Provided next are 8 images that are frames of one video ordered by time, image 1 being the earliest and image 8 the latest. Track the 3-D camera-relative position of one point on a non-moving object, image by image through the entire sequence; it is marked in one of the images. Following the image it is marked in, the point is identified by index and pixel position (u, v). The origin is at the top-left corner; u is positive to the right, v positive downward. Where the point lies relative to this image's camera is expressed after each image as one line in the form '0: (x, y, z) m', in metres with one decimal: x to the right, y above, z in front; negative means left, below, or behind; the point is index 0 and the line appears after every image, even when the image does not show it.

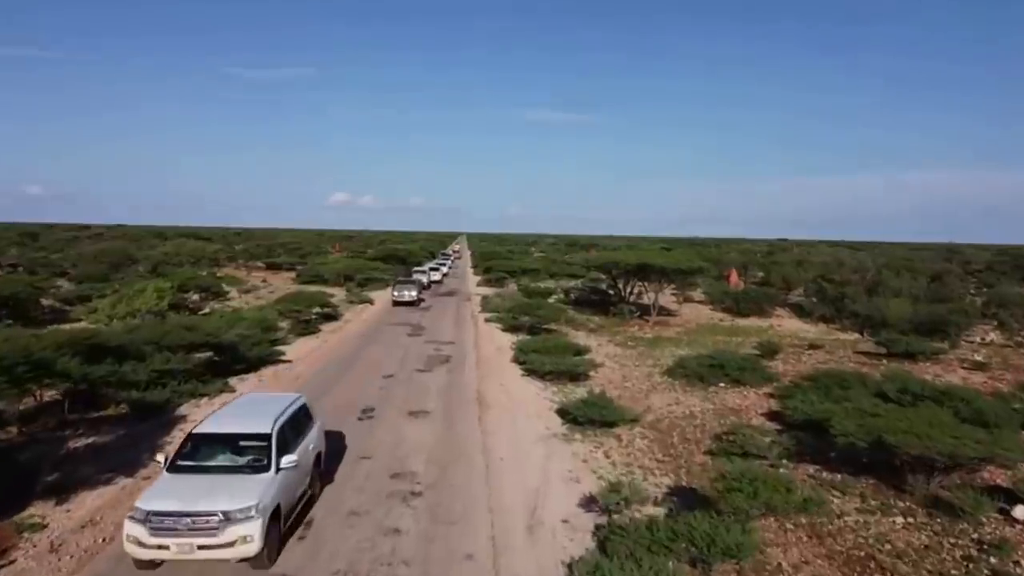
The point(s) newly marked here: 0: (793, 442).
0: (+5.8, -3.2, +16.8) m
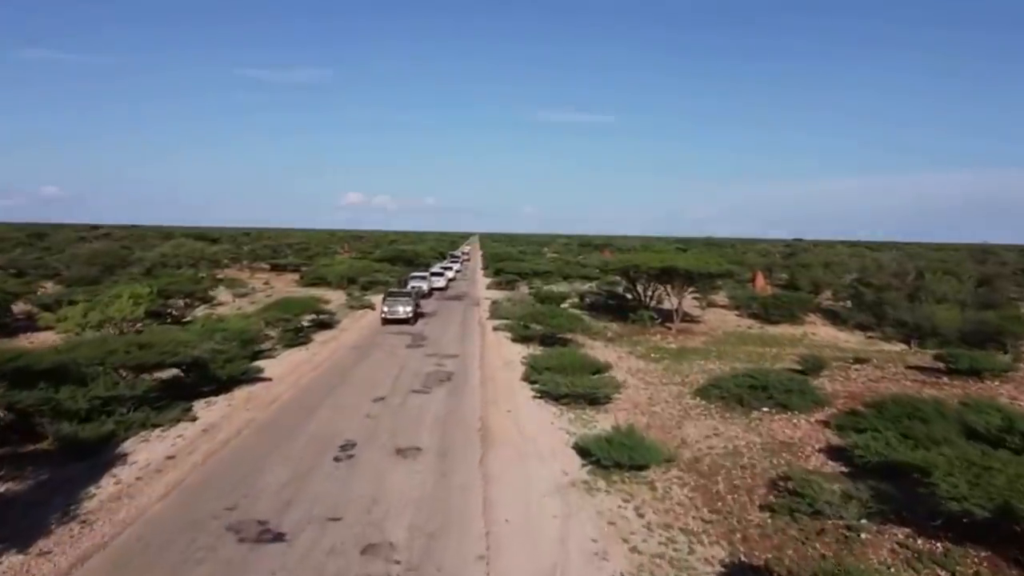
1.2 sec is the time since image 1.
0: (+6.0, -3.4, +13.4) m
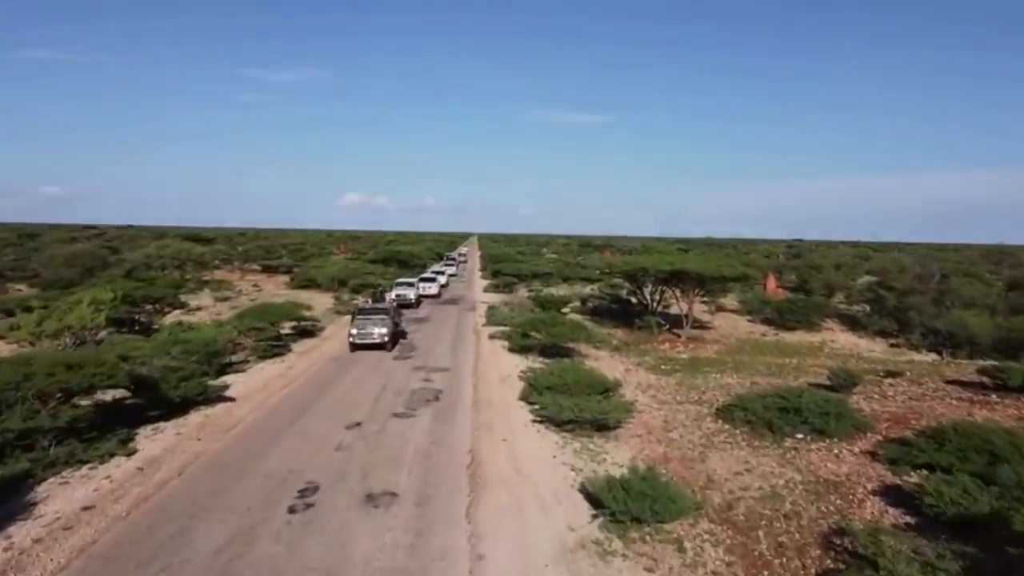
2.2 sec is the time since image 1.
0: (+5.9, -3.6, +10.7) m
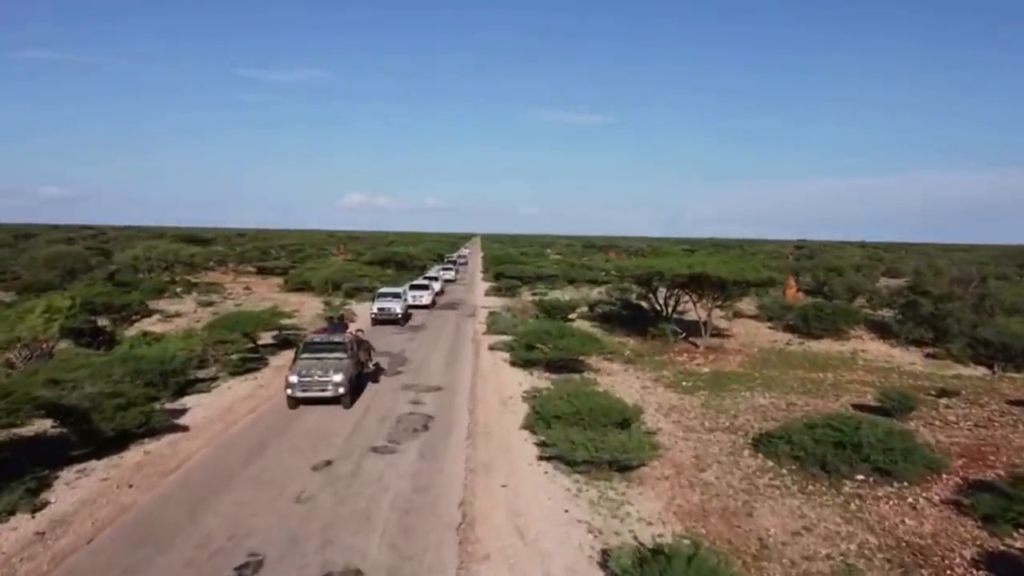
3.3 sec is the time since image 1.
0: (+5.9, -3.8, +7.6) m
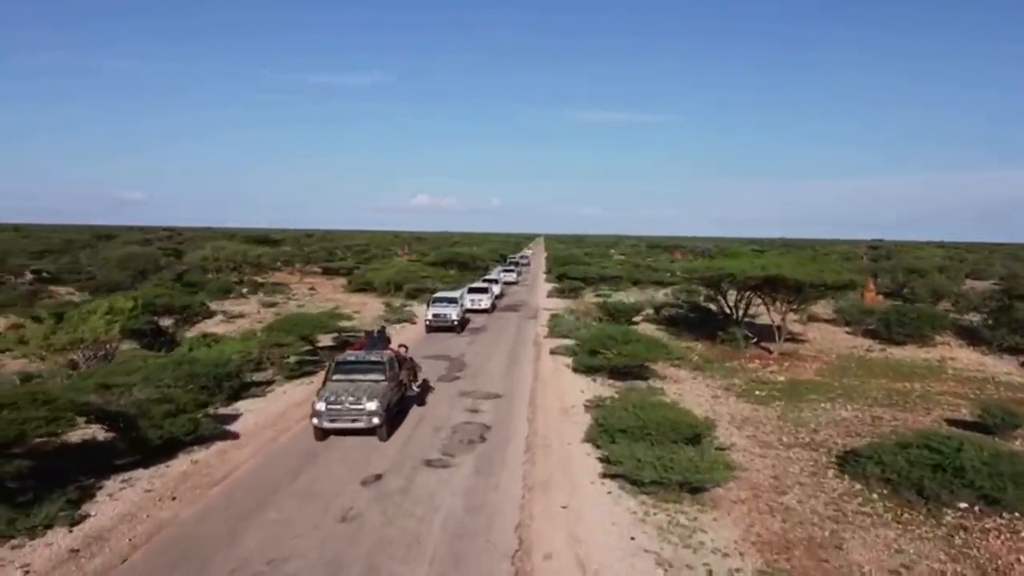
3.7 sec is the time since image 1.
0: (+6.4, -3.9, +6.1) m
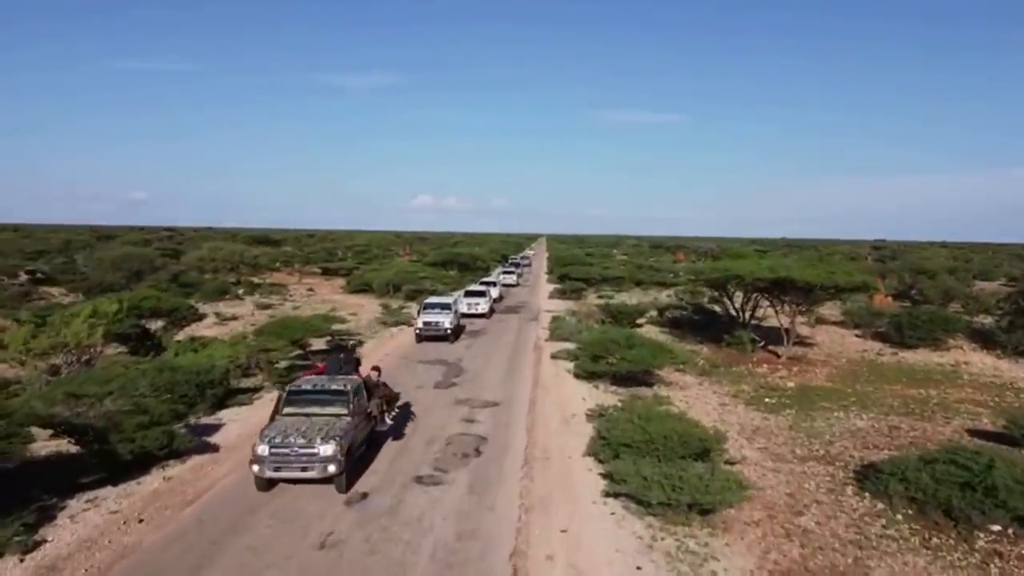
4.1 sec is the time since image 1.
0: (+6.3, -4.0, +5.1) m
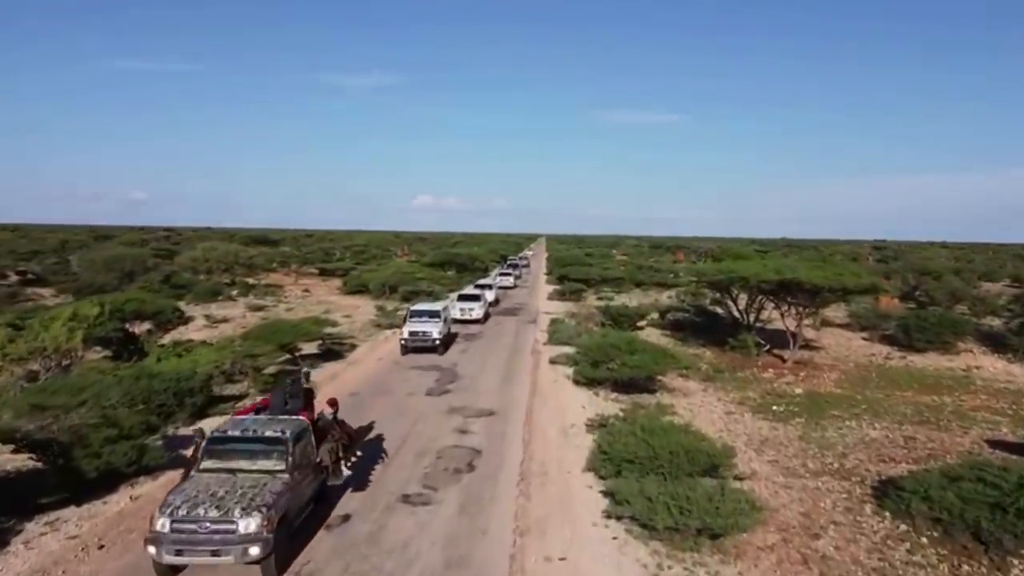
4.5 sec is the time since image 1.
0: (+6.2, -4.1, +4.1) m
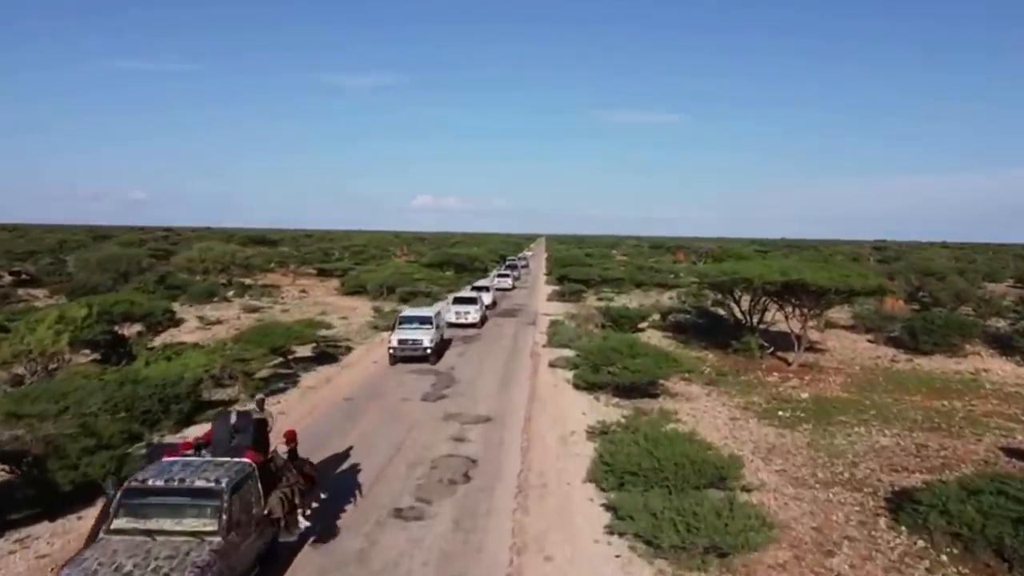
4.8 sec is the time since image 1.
0: (+6.2, -4.1, +3.5) m
